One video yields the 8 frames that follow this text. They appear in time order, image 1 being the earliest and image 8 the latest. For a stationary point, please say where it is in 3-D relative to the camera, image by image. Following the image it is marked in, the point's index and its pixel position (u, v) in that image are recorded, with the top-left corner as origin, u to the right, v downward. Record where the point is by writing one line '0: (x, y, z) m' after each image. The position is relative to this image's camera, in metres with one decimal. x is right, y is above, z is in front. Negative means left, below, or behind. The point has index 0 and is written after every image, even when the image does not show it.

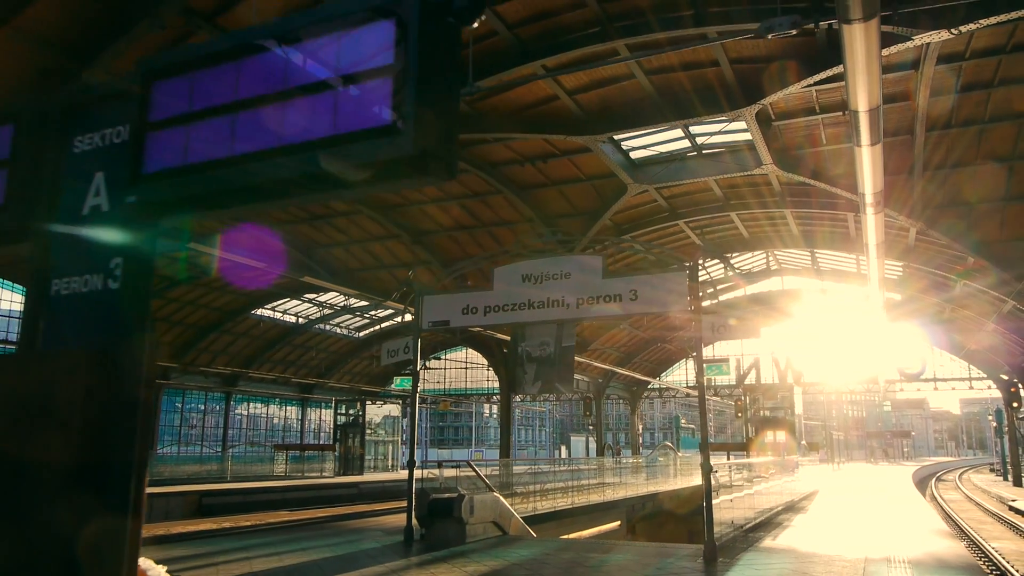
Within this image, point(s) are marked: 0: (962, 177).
0: (+12.4, +3.0, +19.7) m
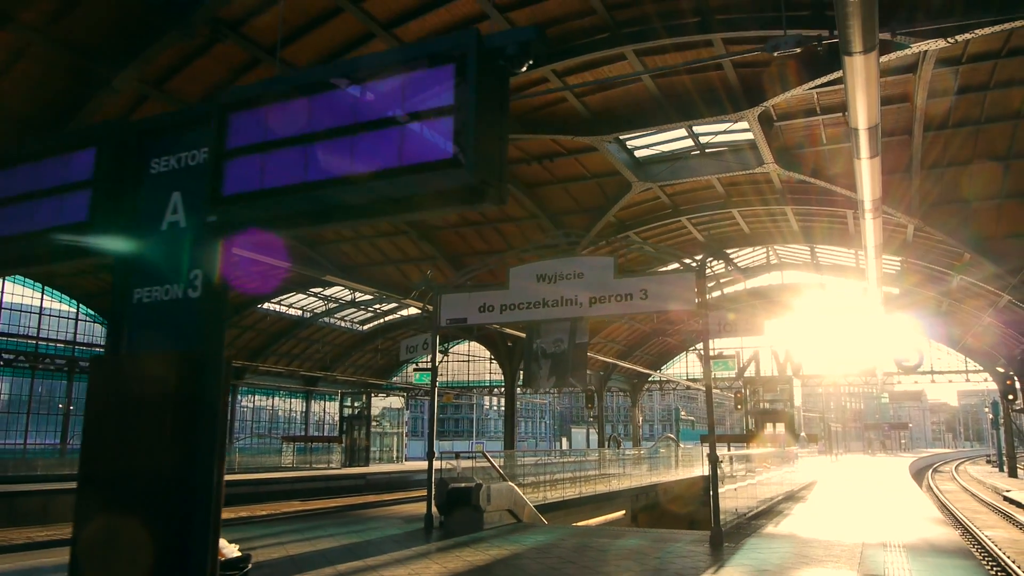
0: (+12.6, +3.2, +20.2) m
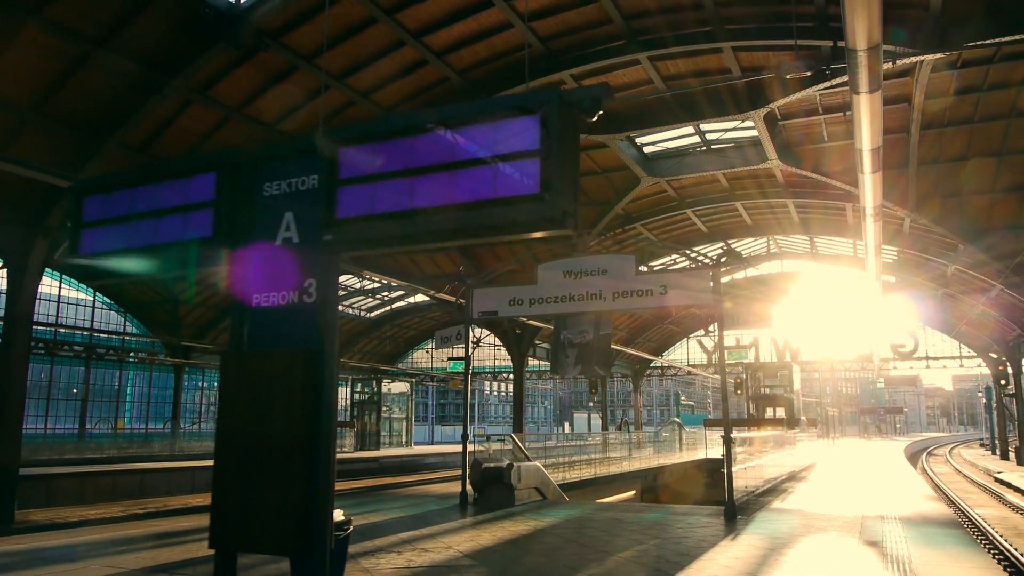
0: (+13.0, +3.4, +21.1) m
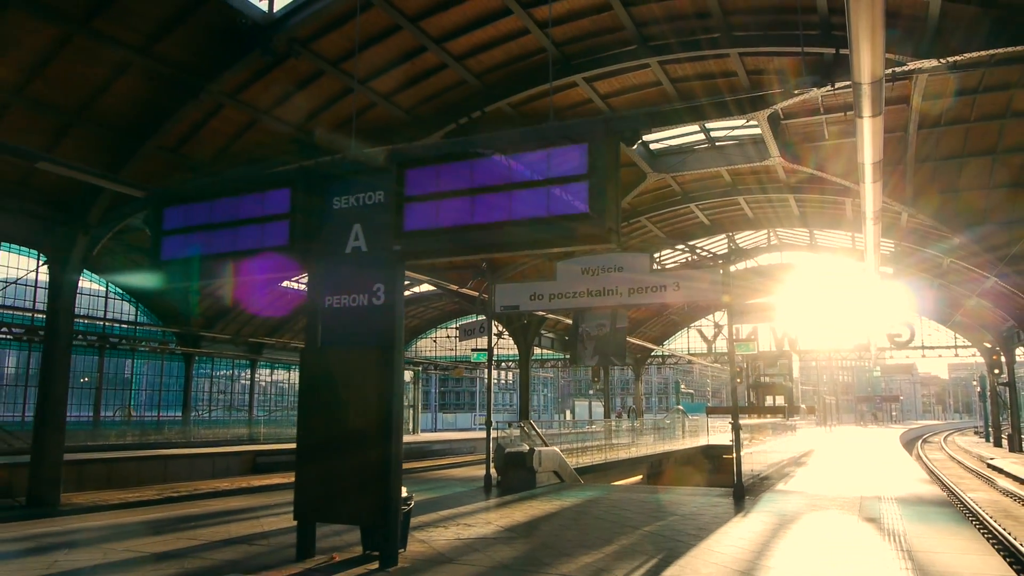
0: (+13.4, +3.6, +21.8) m
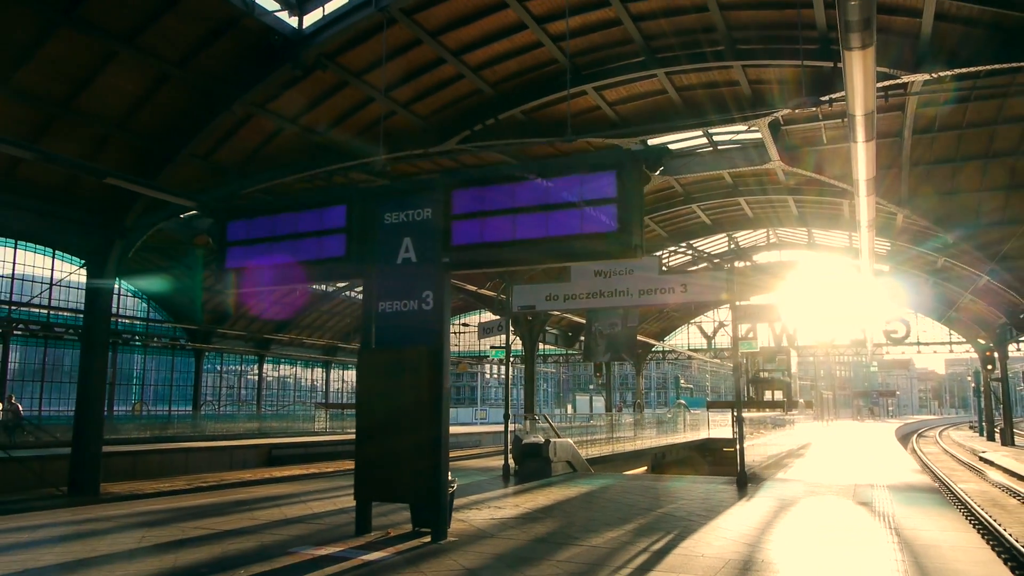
0: (+13.6, +3.7, +22.6) m
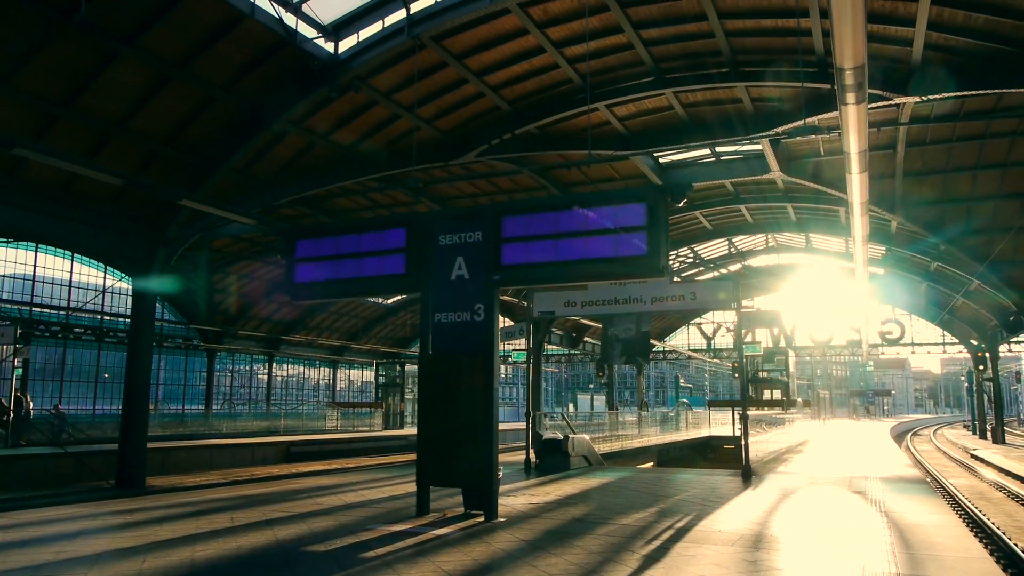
0: (+14.0, +3.5, +23.7) m
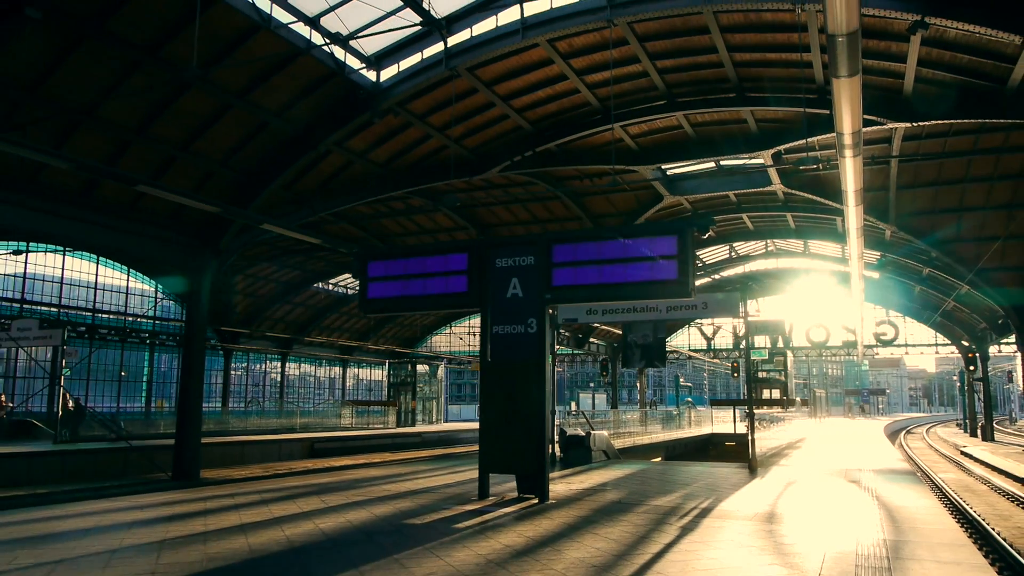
0: (+14.6, +3.3, +25.2) m
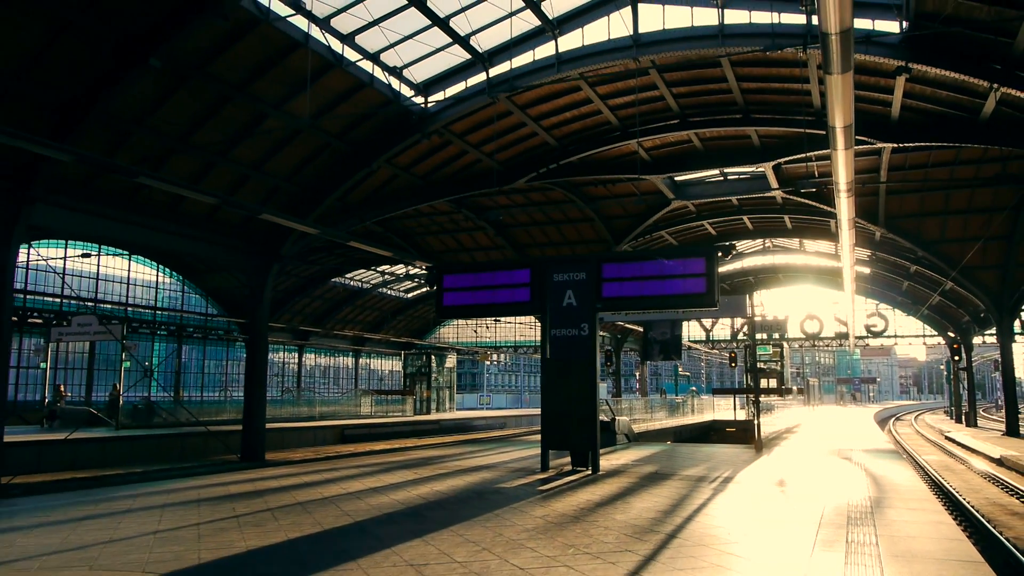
0: (+15.4, +3.4, +27.3) m
